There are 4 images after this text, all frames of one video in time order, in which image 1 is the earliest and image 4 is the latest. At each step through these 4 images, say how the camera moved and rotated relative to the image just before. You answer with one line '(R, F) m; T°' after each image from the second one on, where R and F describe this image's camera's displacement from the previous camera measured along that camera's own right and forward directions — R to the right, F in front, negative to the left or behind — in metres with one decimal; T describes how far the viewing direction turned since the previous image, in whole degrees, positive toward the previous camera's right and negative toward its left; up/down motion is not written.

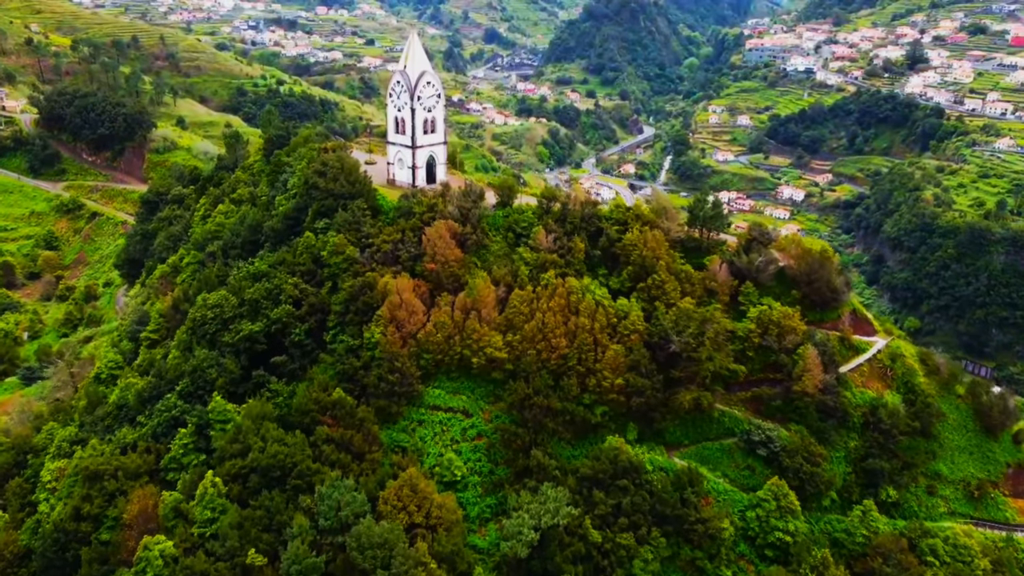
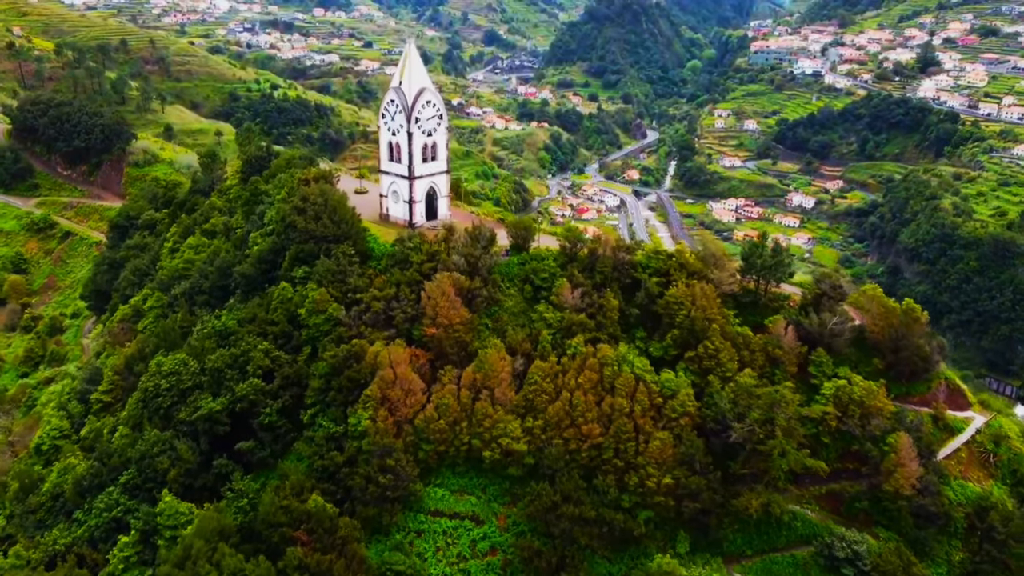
(-0.6, +5.1) m; 0°
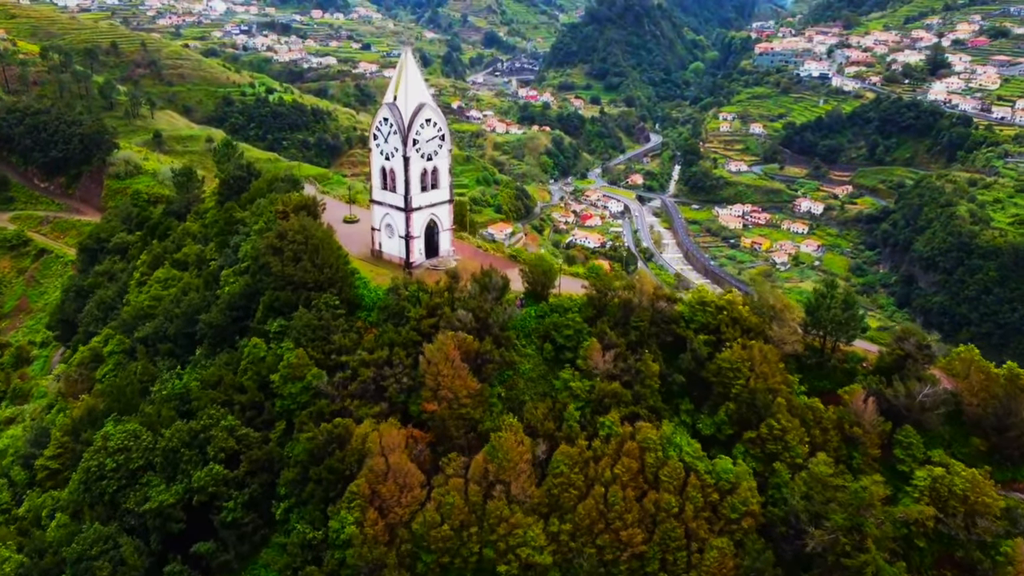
(-0.5, +4.1) m; 0°
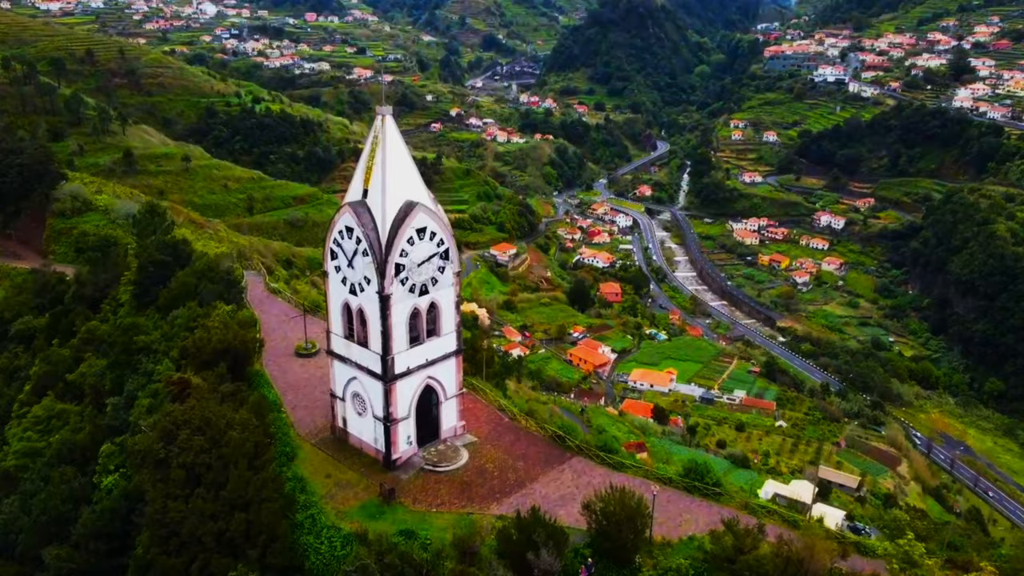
(-0.9, +9.3) m; 0°
